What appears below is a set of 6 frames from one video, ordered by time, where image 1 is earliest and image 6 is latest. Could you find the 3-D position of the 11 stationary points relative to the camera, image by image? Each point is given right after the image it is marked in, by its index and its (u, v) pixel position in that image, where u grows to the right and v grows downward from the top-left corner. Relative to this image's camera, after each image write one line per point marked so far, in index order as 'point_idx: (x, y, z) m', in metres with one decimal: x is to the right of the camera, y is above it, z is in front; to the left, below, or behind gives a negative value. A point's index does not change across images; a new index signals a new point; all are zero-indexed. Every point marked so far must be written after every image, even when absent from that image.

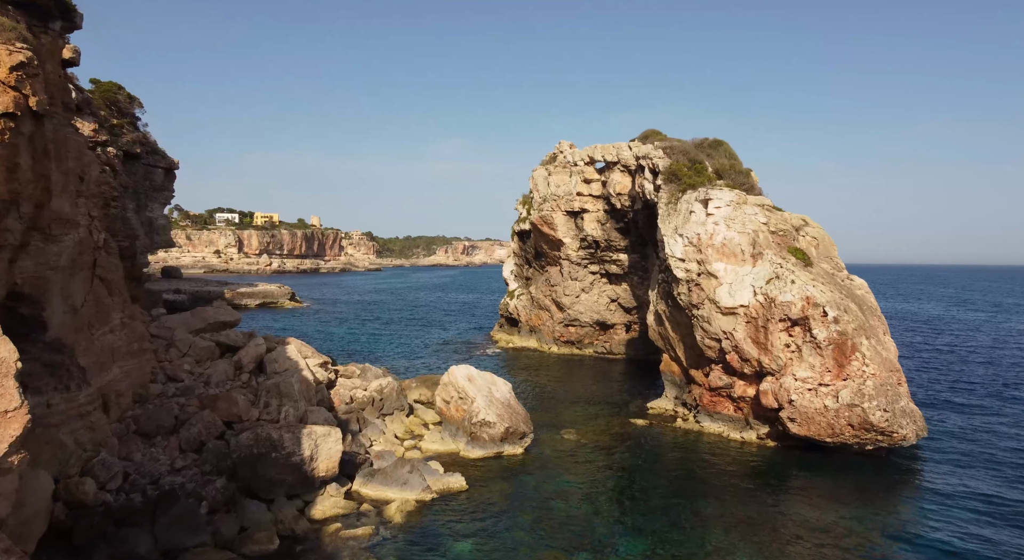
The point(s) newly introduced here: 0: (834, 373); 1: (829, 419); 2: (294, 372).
0: (+9.4, -2.7, +19.4) m
1: (+9.1, -4.0, +19.1) m
2: (-6.5, -2.7, +19.7) m
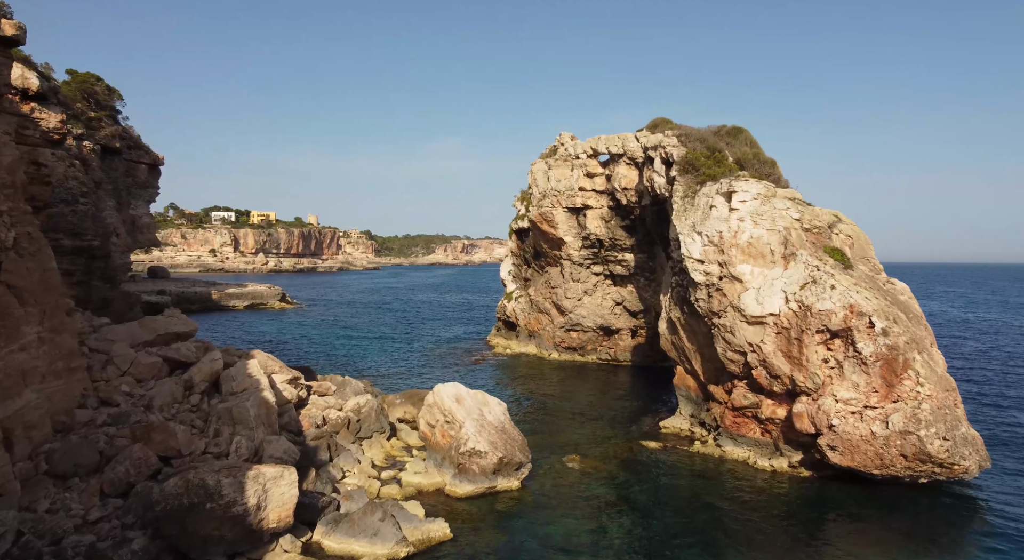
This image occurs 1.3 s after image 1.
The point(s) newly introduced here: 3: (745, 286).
0: (+9.2, -2.8, +16.6) m
1: (+9.0, -4.1, +16.4) m
2: (-6.6, -2.9, +16.9) m
3: (+6.7, -0.2, +19.0) m
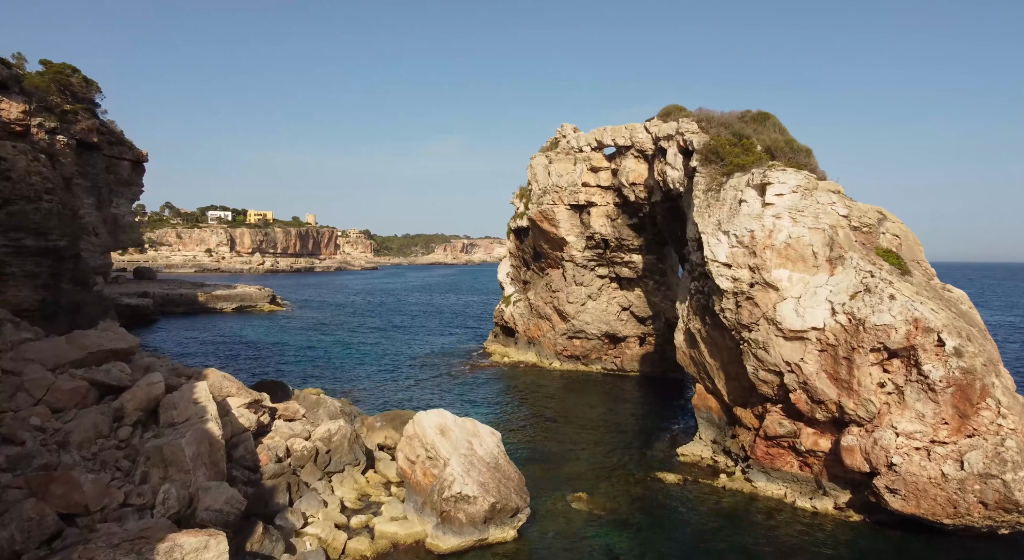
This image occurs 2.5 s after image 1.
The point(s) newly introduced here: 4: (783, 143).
0: (+9.1, -3.0, +13.8) m
1: (+8.9, -4.3, +13.5) m
2: (-6.7, -3.0, +14.0) m
3: (+6.6, -0.4, +16.2) m
4: (+8.0, +4.1, +19.8) m
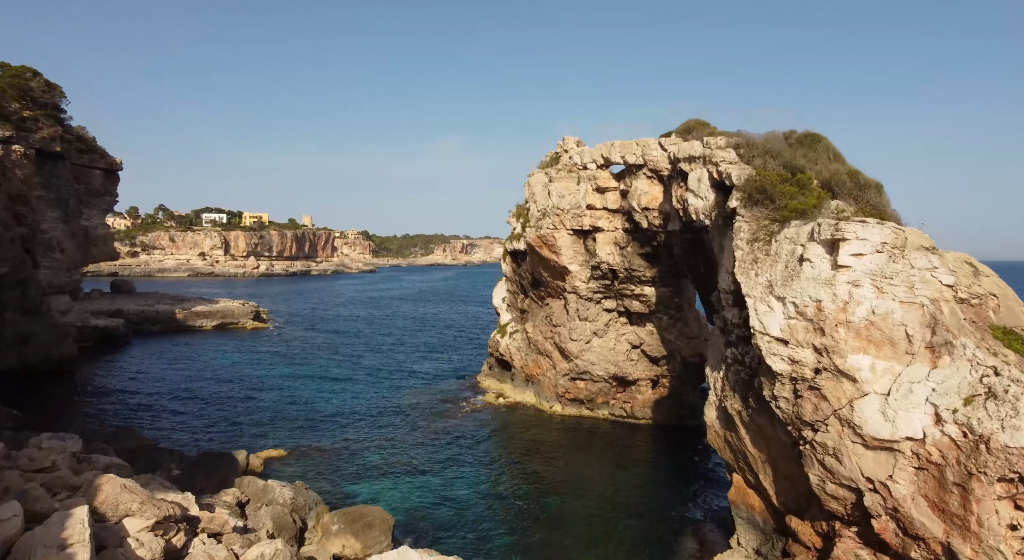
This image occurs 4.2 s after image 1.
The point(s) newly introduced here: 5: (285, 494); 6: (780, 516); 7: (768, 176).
0: (+8.9, -4.6, +9.6) m
1: (+8.6, -5.9, +9.4) m
2: (-6.9, -4.7, +9.9) m
3: (+6.3, -2.0, +12.0) m
4: (+7.8, +2.5, +15.6) m
5: (-5.8, -5.5, +16.8) m
6: (+6.1, -5.3, +15.1) m
7: (+5.7, +2.3, +14.9) m
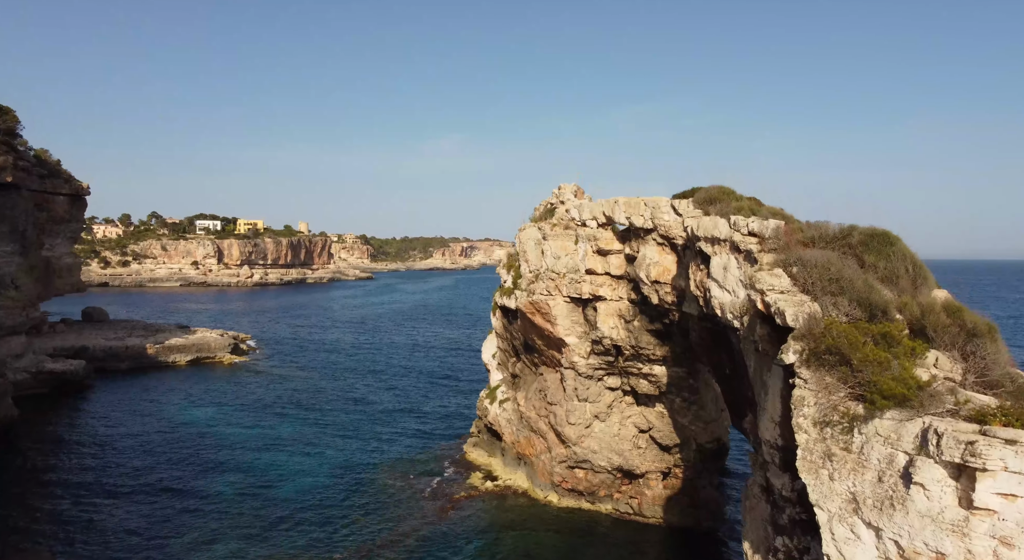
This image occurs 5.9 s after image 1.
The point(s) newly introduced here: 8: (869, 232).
0: (+8.4, -7.6, +5.3) m
1: (+8.1, -8.9, +5.0) m
2: (-7.5, -7.6, +5.6) m
3: (+5.8, -4.9, +7.7) m
4: (+7.3, -0.5, +11.3) m
5: (-6.3, -8.4, +12.5) m
6: (+5.6, -8.3, +10.7) m
7: (+5.2, -0.6, +10.6) m
8: (+7.4, +1.0, +13.5) m
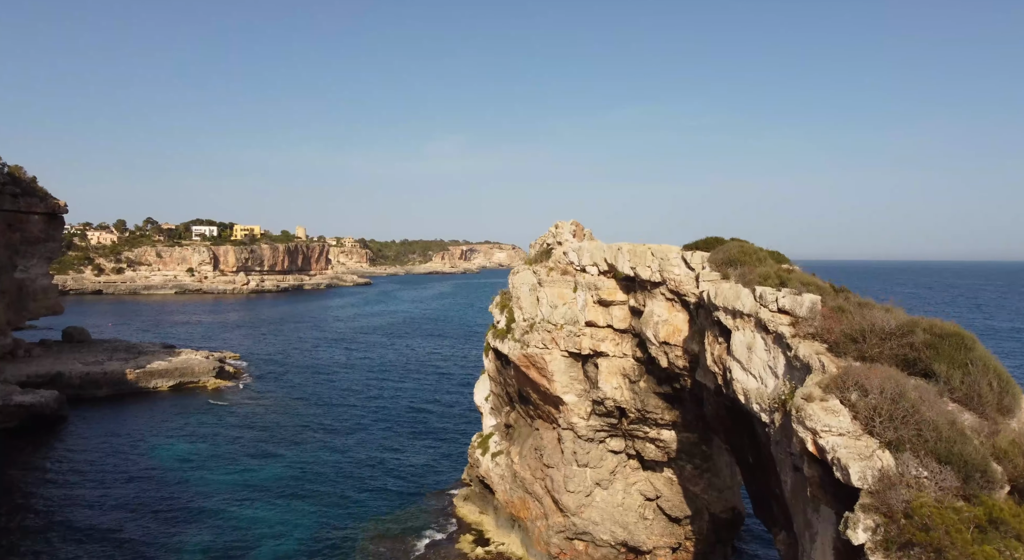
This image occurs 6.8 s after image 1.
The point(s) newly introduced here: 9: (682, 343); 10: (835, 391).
0: (+8.1, -9.4, +2.6) m
1: (+7.8, -10.6, +2.3) m
2: (-7.8, -9.5, +2.9) m
3: (+5.5, -6.7, +5.0) m
4: (+7.0, -2.3, +8.6) m
5: (-6.6, -10.3, +9.8) m
6: (+5.3, -10.1, +8.0) m
7: (+4.9, -2.4, +7.9) m
8: (+7.0, -0.8, +10.8) m
9: (+5.0, -1.9, +19.3) m
10: (+4.7, -1.4, +10.0) m
